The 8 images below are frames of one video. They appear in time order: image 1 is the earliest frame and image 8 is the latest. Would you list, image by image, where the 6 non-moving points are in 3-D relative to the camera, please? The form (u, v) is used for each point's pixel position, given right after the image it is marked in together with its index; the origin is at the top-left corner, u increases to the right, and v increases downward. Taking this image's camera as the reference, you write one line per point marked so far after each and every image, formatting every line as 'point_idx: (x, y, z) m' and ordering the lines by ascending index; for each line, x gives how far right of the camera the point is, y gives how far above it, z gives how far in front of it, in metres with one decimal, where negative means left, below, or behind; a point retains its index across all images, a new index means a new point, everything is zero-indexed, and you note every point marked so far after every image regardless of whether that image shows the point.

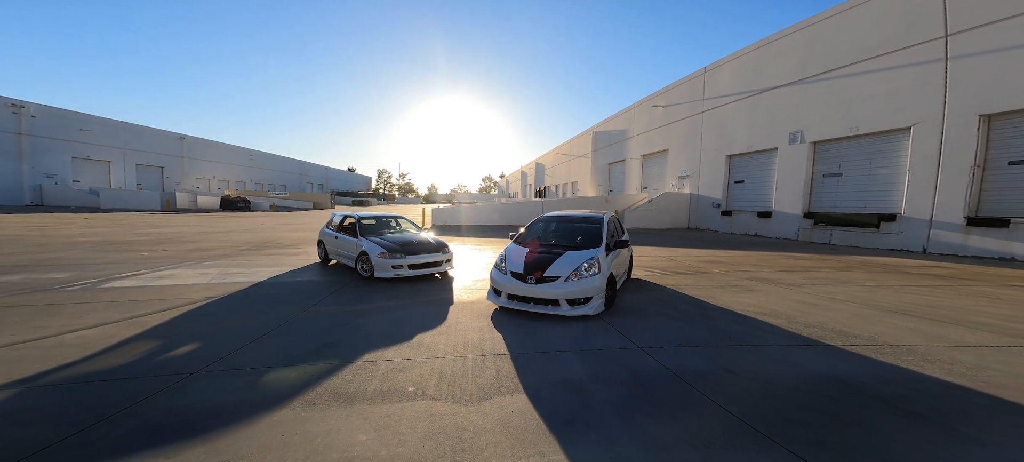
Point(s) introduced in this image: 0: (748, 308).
0: (+4.1, -1.3, +5.3) m
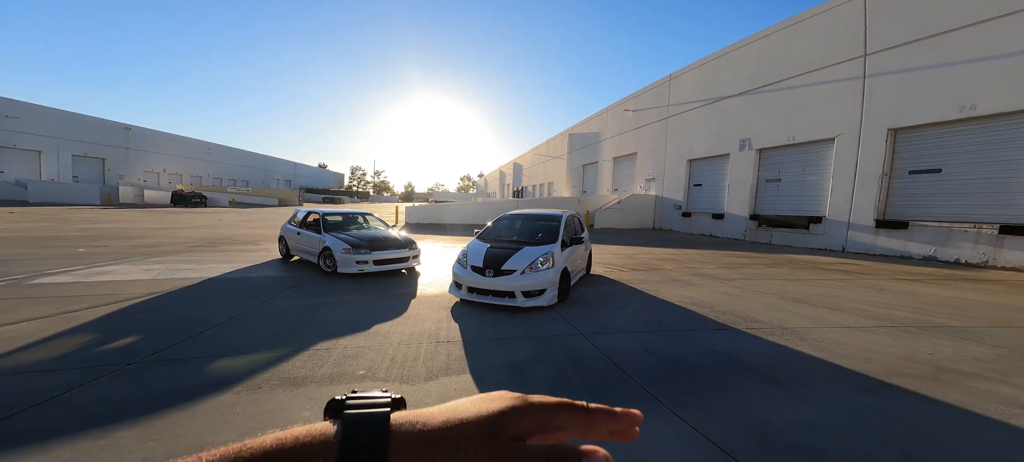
0: (+3.3, -1.3, +5.9) m
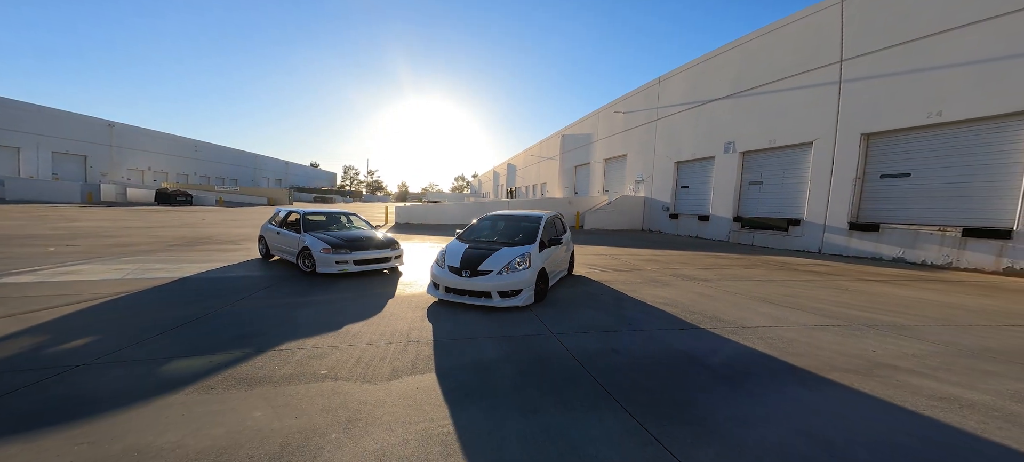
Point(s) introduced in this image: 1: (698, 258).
0: (+2.9, -1.3, +6.0) m
1: (+6.6, -1.0, +11.2) m
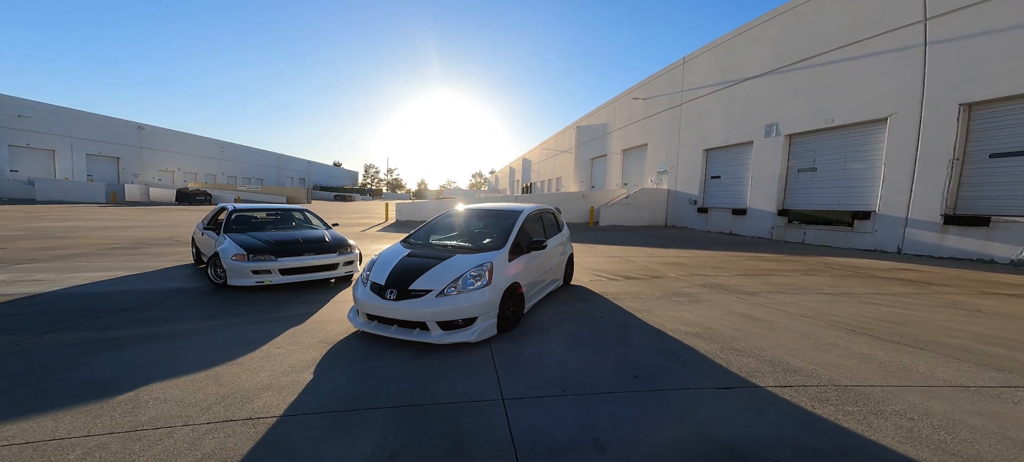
0: (+2.4, -1.3, +4.2) m
1: (+6.5, -0.9, +9.1) m
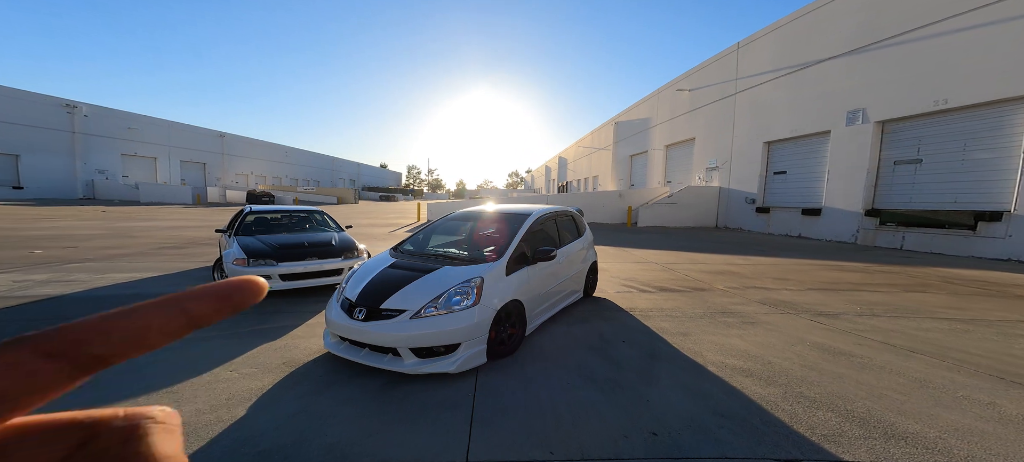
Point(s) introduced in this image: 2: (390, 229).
0: (+2.3, -1.4, +3.3) m
1: (+7.0, -1.0, +7.6) m
2: (-5.8, +0.1, +14.7) m
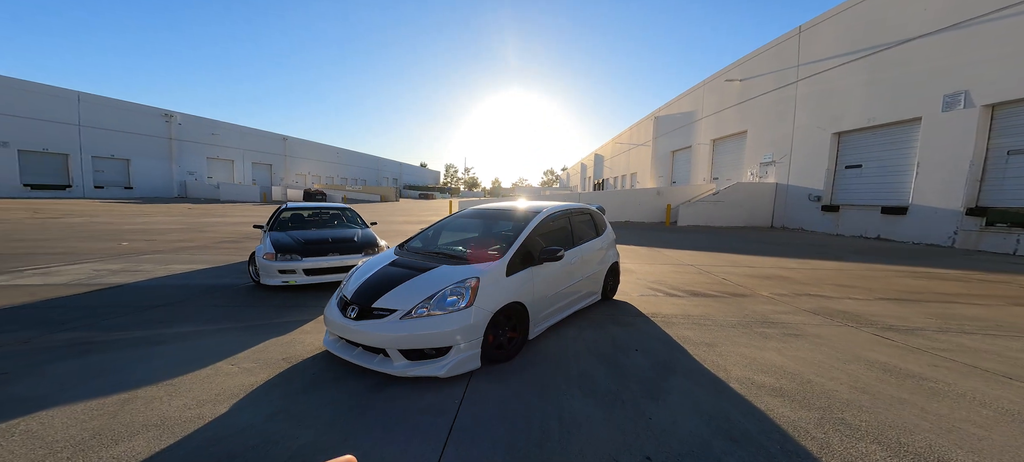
0: (+2.3, -1.4, +2.8) m
1: (+7.5, -1.0, +6.5) m
2: (-4.3, +0.2, +15.2) m
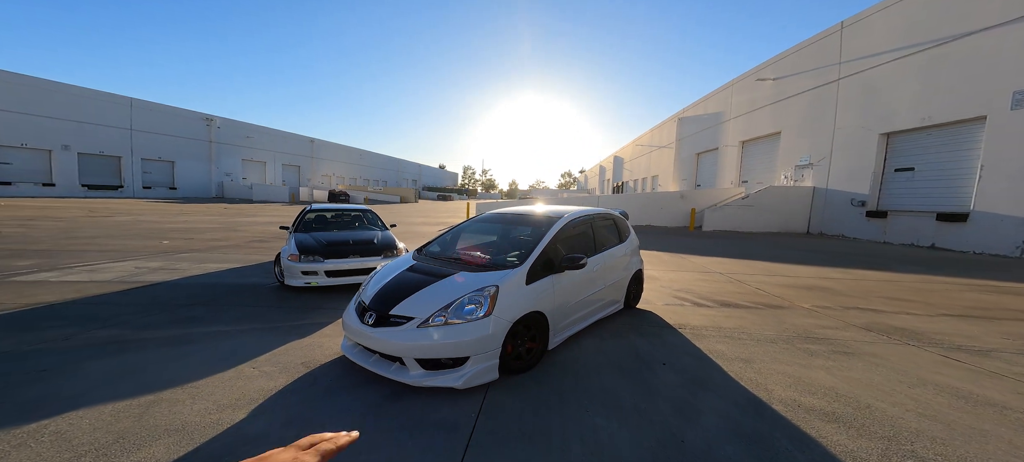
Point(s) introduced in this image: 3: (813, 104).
0: (+2.4, -1.5, +2.6) m
1: (+7.9, -1.2, +5.9) m
2: (-3.4, +0.2, +15.3) m
3: (+14.3, +6.3, +14.6) m
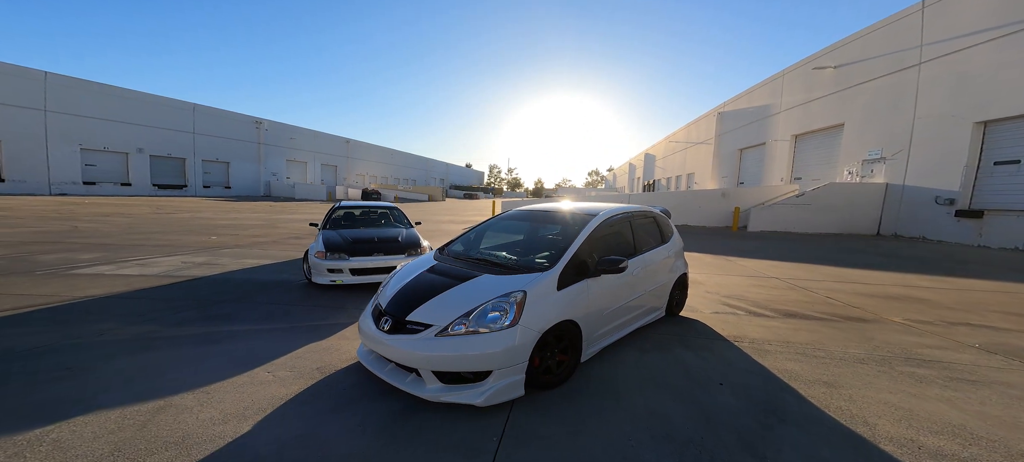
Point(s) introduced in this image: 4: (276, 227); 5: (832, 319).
0: (+2.6, -1.6, +2.0) m
1: (+8.3, -1.2, +4.9) m
2: (-2.1, +0.3, +15.2) m
3: (+15.6, +6.2, +12.9) m
4: (-9.7, +0.2, +13.3) m
5: (+4.4, -1.3, +4.4) m
